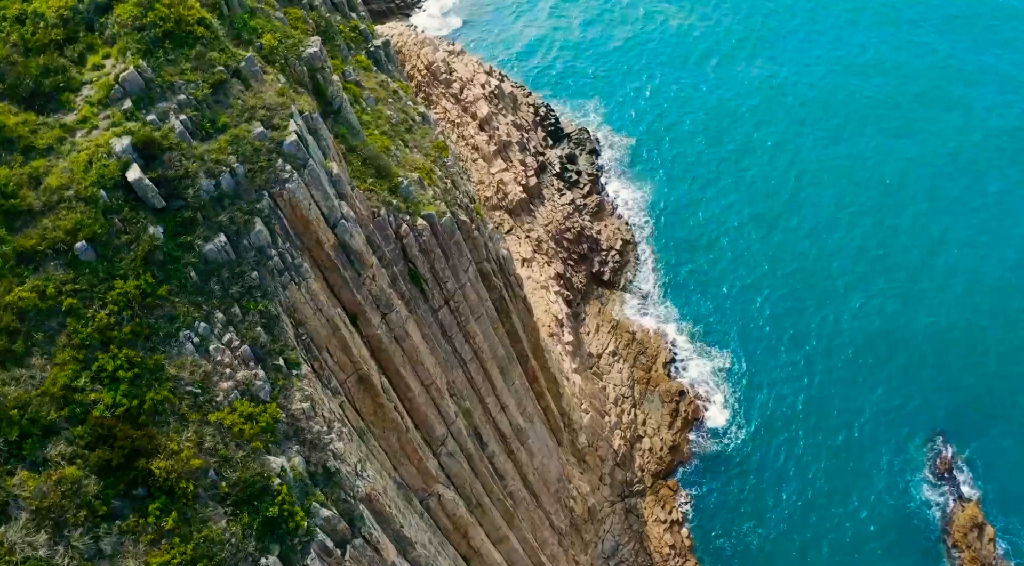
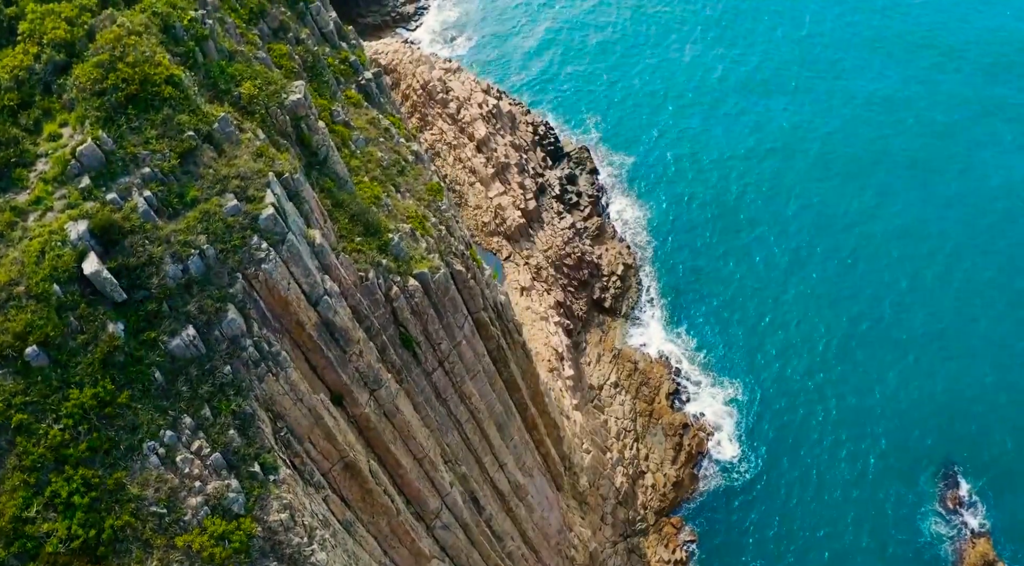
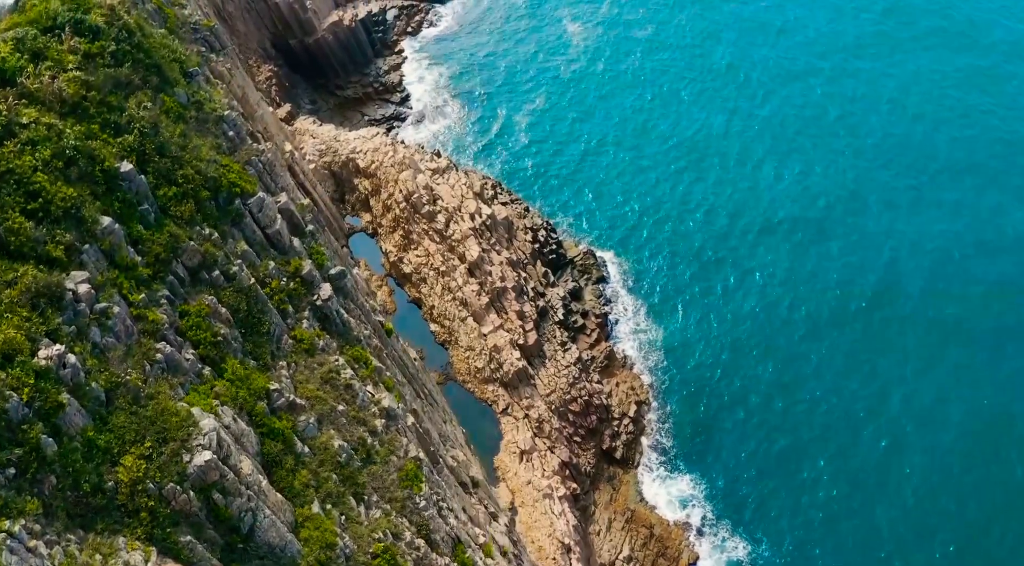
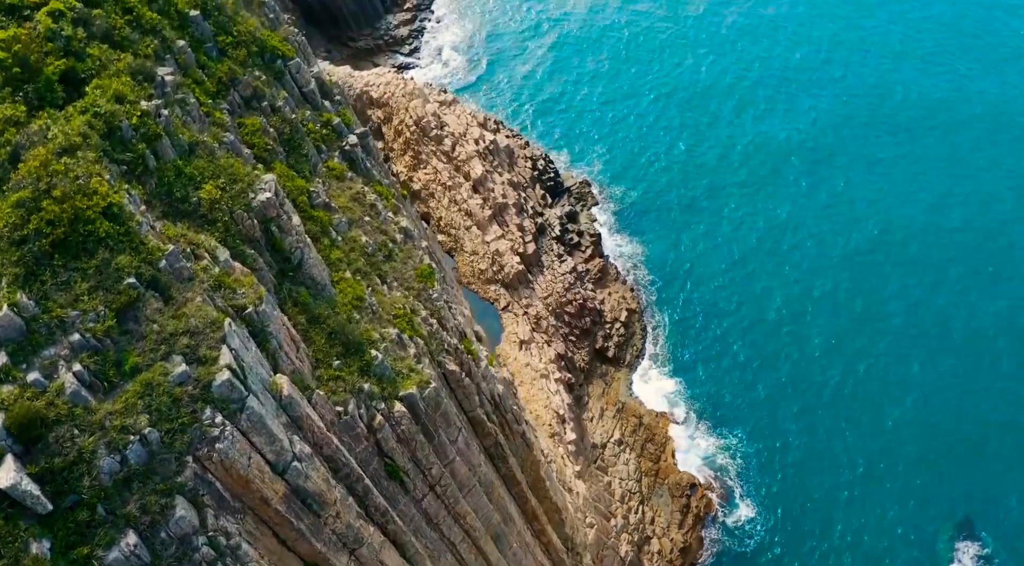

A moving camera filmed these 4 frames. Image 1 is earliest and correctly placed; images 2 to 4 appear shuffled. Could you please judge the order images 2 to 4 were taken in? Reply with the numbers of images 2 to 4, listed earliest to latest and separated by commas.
2, 4, 3
